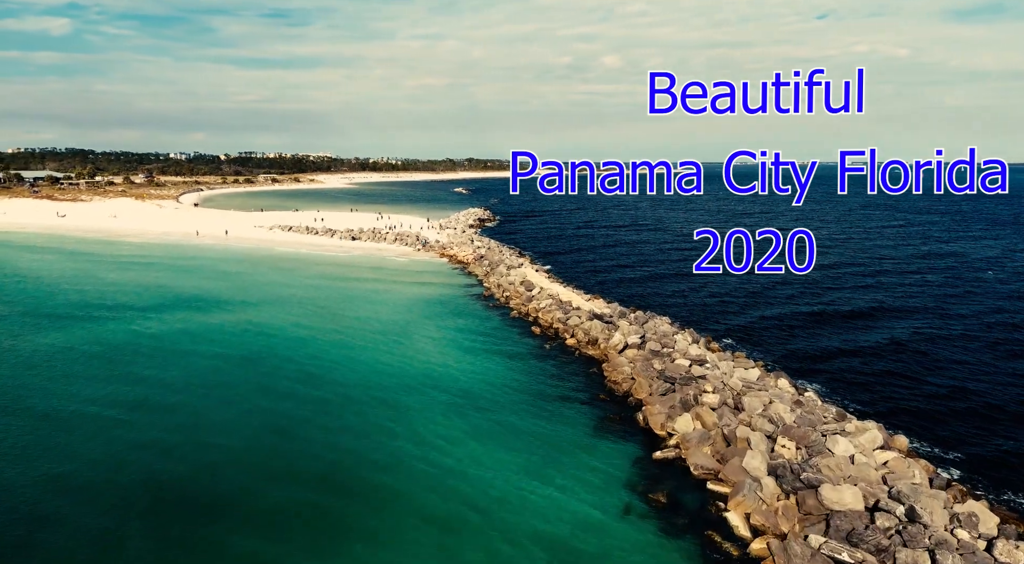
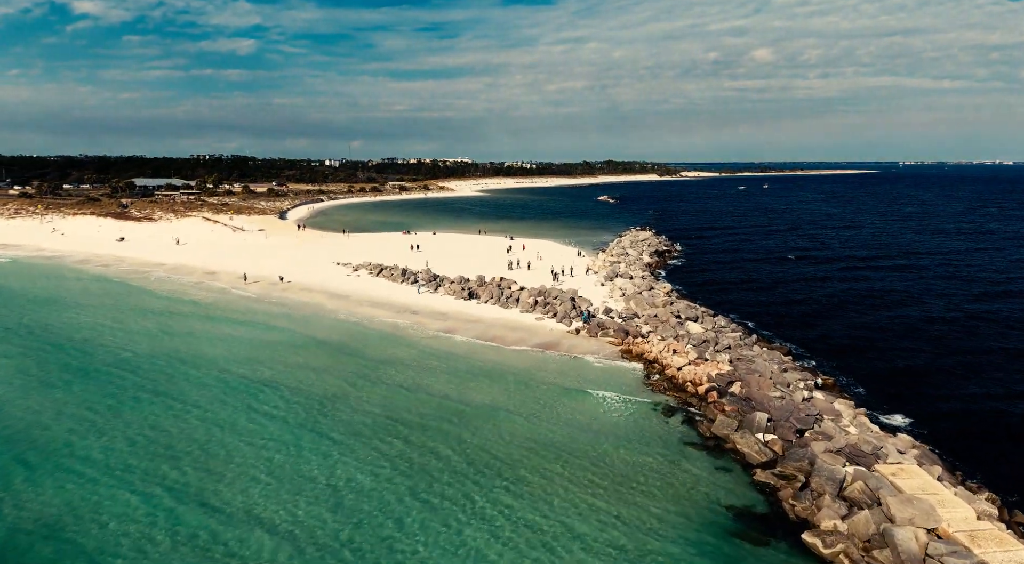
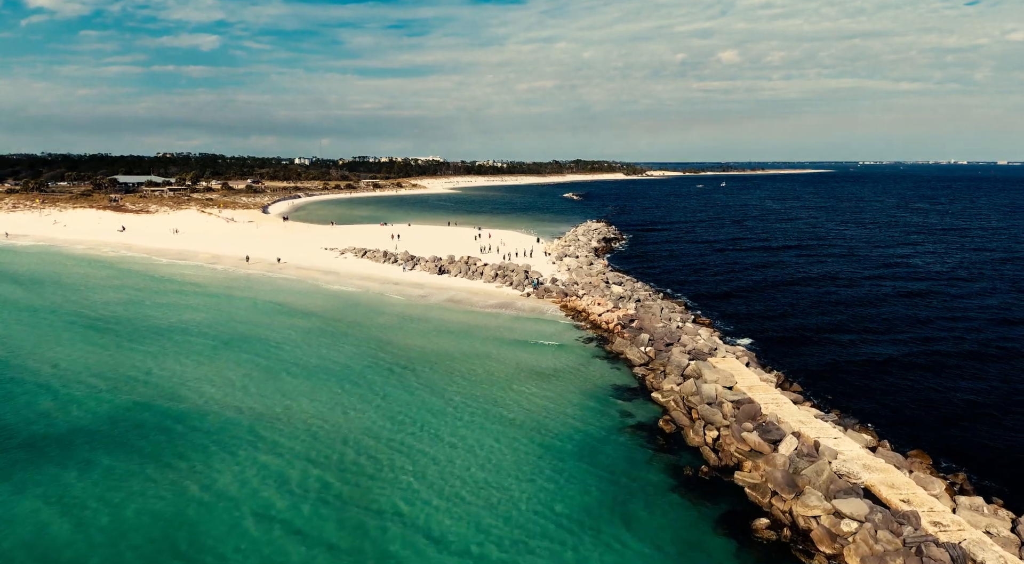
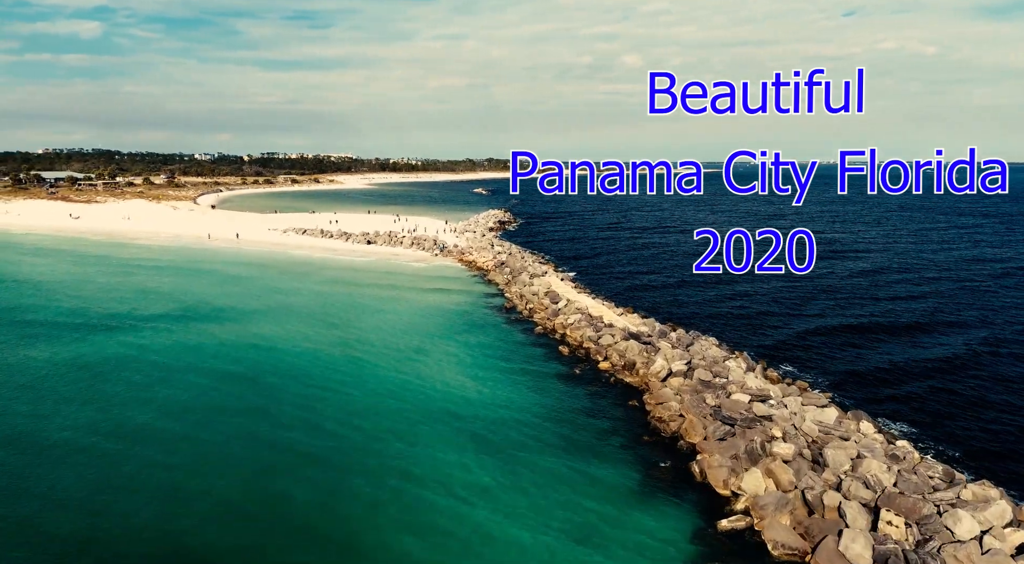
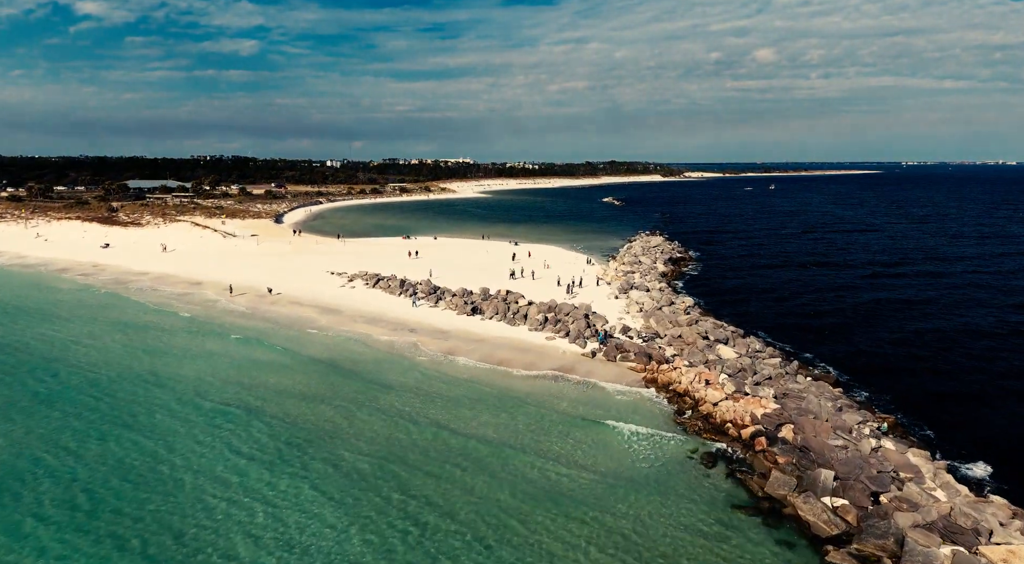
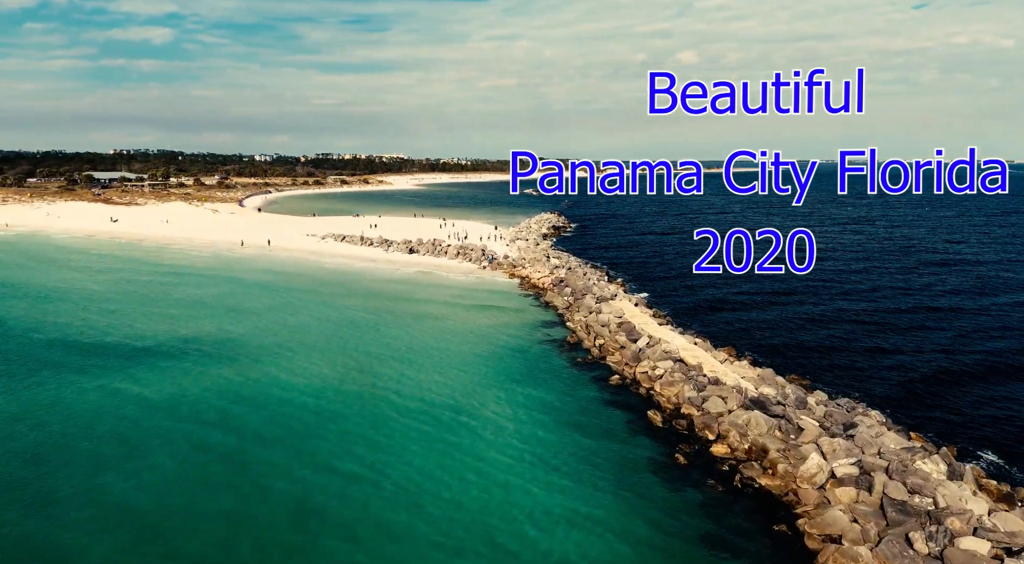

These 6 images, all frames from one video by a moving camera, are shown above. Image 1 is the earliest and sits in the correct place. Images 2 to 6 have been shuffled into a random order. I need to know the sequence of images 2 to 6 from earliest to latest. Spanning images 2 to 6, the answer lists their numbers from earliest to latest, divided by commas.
4, 6, 3, 2, 5
